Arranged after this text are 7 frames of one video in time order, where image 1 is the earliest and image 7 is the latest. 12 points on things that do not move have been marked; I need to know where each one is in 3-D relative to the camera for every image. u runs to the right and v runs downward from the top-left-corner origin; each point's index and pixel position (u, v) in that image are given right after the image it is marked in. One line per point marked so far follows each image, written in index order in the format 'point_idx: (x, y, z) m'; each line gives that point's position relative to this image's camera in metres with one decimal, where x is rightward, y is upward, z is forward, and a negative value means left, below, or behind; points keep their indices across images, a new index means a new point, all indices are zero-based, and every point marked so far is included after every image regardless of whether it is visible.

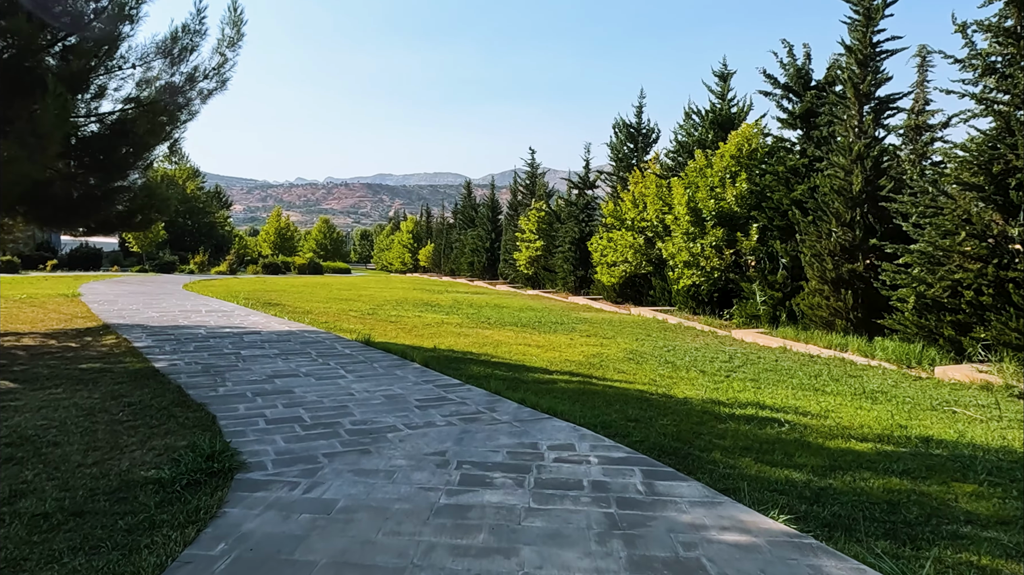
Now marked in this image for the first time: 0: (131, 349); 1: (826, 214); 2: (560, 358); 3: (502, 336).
0: (-3.8, -0.6, +6.5) m
1: (+5.4, +1.3, +11.1) m
2: (+0.6, -0.9, +7.9) m
3: (-0.1, -0.7, +9.8) m
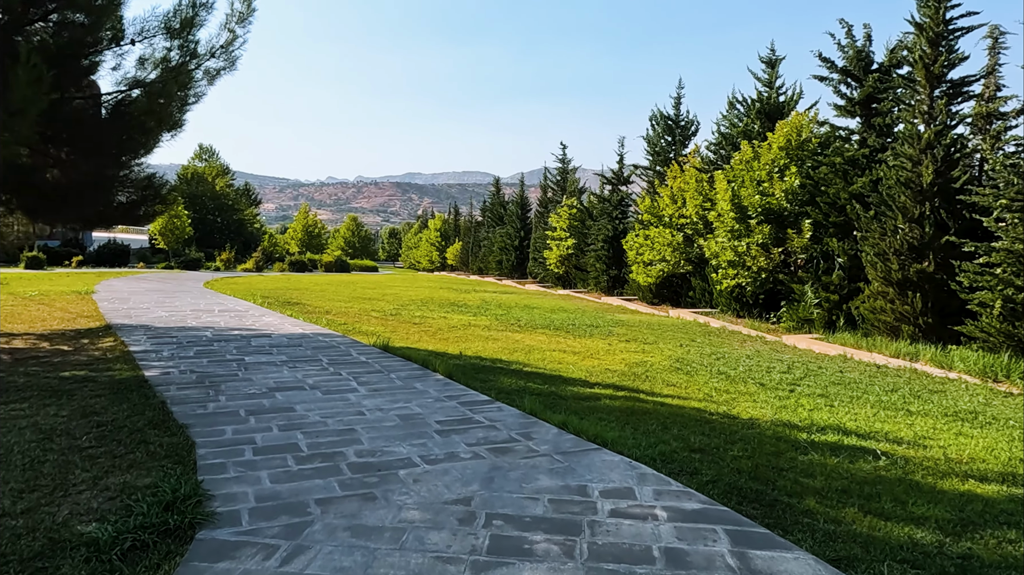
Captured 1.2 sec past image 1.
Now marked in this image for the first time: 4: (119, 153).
0: (-3.5, -0.6, +5.8) m
1: (+5.9, +1.2, +10.1) m
2: (+1.0, -0.9, +7.1) m
3: (+0.3, -0.7, +9.0) m
4: (-3.9, +1.3, +6.3) m
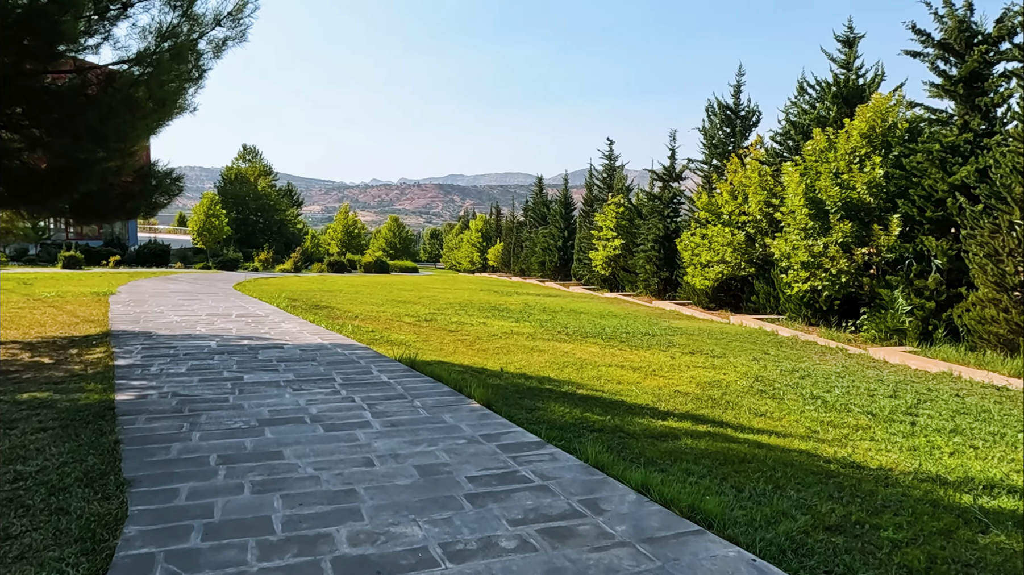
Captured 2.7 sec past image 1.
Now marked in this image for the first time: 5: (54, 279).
0: (-3.1, -0.6, +4.9) m
1: (+6.5, +1.1, +8.6) m
2: (+1.4, -0.9, +5.9) m
3: (+0.9, -0.8, +7.9) m
4: (-3.4, +1.3, +5.5) m
5: (-9.4, +0.2, +13.2) m
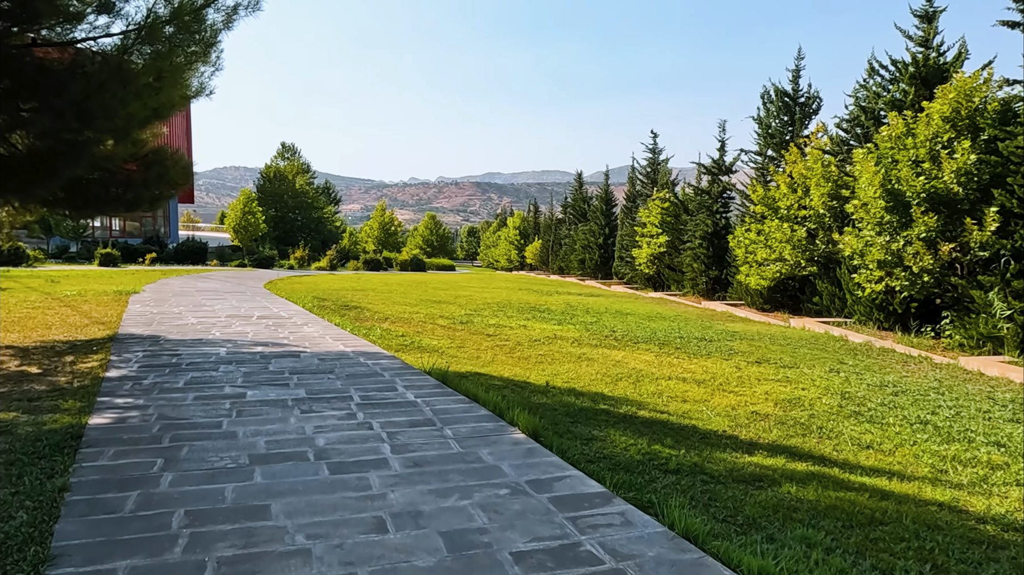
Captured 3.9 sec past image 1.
0: (-2.8, -0.6, +4.3) m
1: (+7.1, +1.1, +7.4) m
2: (+1.8, -1.0, +5.0) m
3: (+1.4, -0.8, +7.0) m
4: (-3.1, +1.3, +4.8) m
5: (-8.6, +0.2, +12.9) m
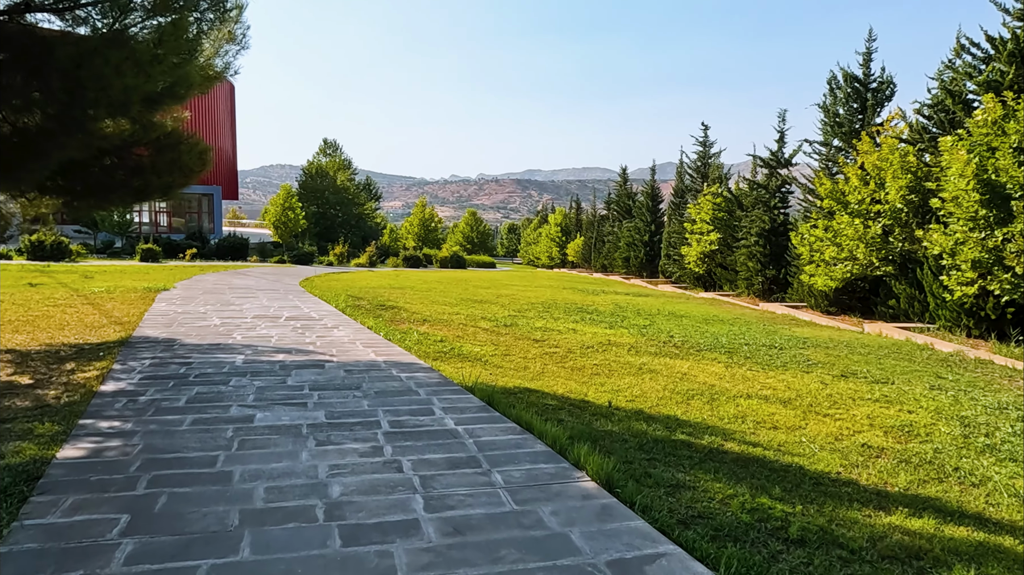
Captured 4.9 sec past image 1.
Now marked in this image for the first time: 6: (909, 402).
0: (-2.4, -0.6, +3.7) m
1: (+7.6, +1.0, +6.1) m
2: (+2.2, -1.0, +4.1) m
3: (+1.9, -0.8, +6.2) m
4: (-2.7, +1.3, +4.2) m
5: (-7.7, +0.3, +12.6) m
6: (+3.5, -1.0, +5.7) m
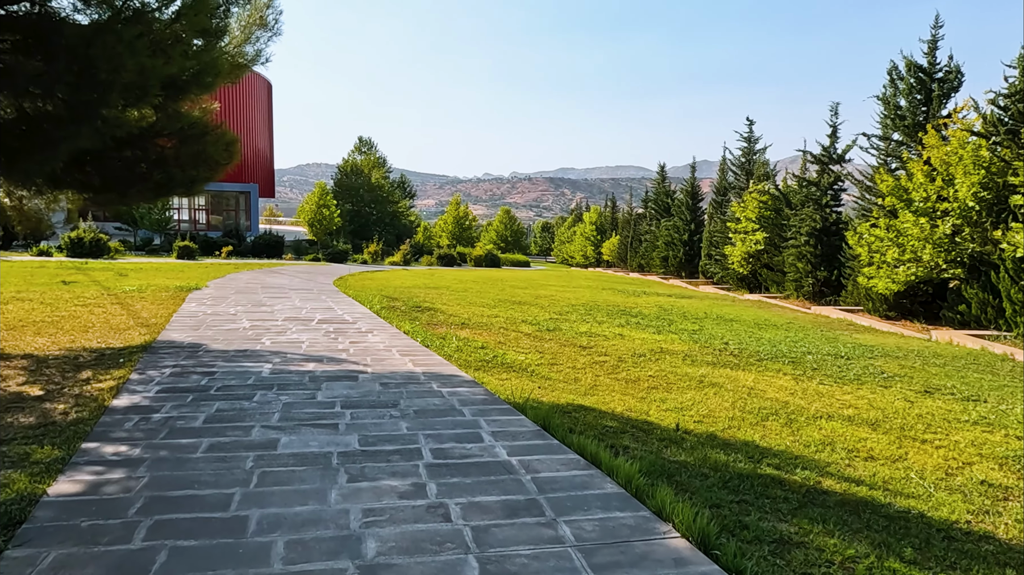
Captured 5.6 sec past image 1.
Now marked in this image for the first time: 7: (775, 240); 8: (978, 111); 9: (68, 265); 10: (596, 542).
0: (-2.1, -0.7, +3.3) m
1: (+8.0, +1.0, +5.3) m
2: (+2.5, -1.0, +3.5) m
3: (+2.3, -0.9, +5.6) m
4: (-2.3, +1.3, +3.9) m
5: (-6.9, +0.3, +12.5) m
6: (+3.9, -1.1, +5.0) m
7: (+7.9, +1.4, +19.4) m
8: (+8.6, +3.2, +11.9) m
9: (-8.9, +0.4, +12.9) m
10: (+0.3, -0.9, +2.2) m
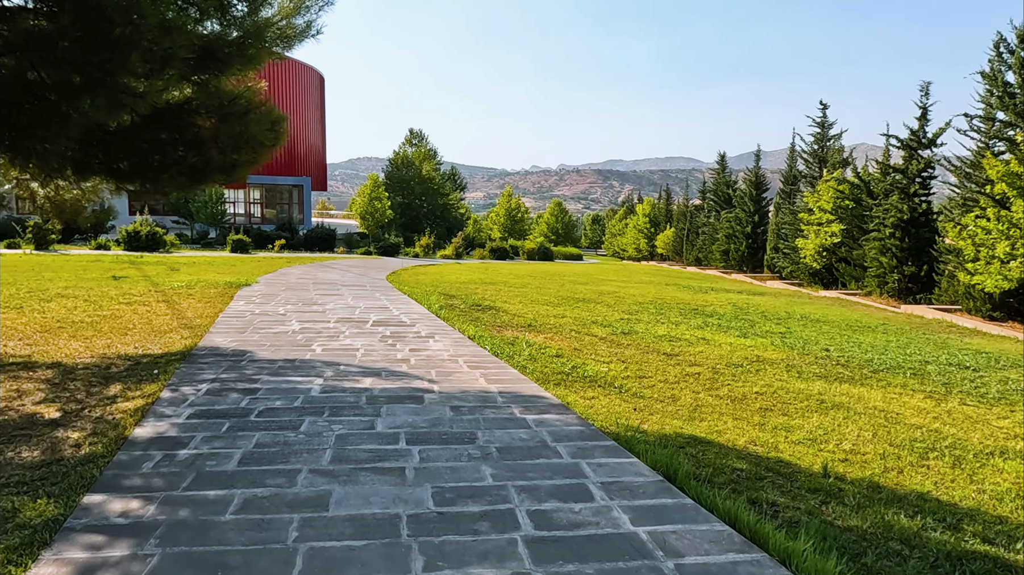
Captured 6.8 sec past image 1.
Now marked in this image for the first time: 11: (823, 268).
0: (-1.7, -0.7, +2.7) m
1: (+8.6, +0.9, +3.9) m
2: (+2.9, -1.1, +2.6) m
3: (+2.9, -0.9, +4.6) m
4: (-1.8, +1.2, +3.2) m
5: (-5.8, +0.4, +12.2) m
6: (+4.5, -1.1, +4.0) m
7: (+9.5, +1.5, +18.0) m
8: (+9.6, +3.3, +10.4) m
9: (-7.7, +0.5, +12.7) m
10: (+0.7, -0.9, +1.4) m
11: (+9.4, +0.6, +19.5) m
